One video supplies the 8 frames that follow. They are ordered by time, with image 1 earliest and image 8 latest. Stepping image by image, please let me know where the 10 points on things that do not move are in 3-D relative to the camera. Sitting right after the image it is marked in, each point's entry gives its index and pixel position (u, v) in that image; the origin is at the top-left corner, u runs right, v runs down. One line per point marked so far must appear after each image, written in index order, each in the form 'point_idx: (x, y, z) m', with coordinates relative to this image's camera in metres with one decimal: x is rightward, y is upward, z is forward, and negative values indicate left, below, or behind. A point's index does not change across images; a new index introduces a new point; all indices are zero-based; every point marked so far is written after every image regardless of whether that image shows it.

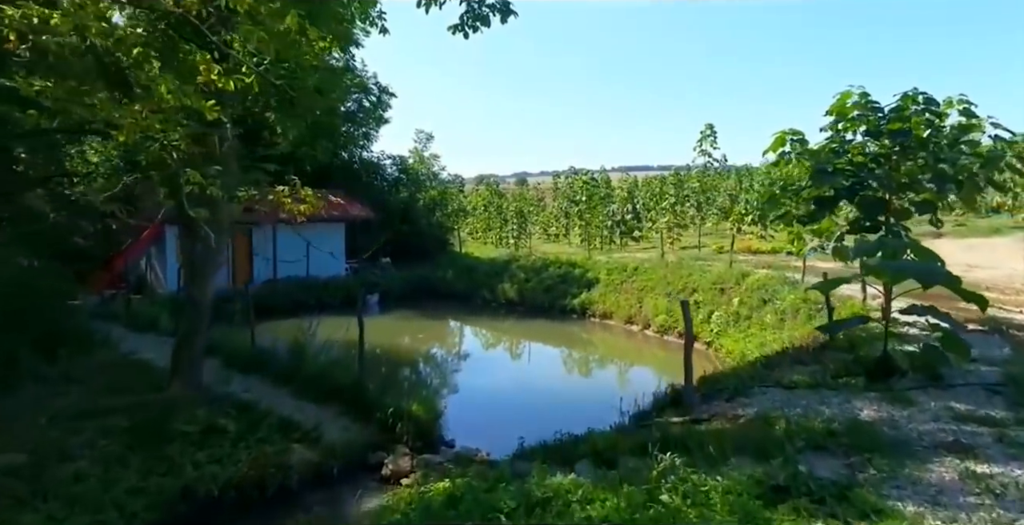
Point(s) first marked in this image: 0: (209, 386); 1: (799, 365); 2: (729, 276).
0: (-5.0, -2.0, +10.4) m
1: (+3.7, -1.3, +8.1) m
2: (+6.1, -0.4, +17.7) m
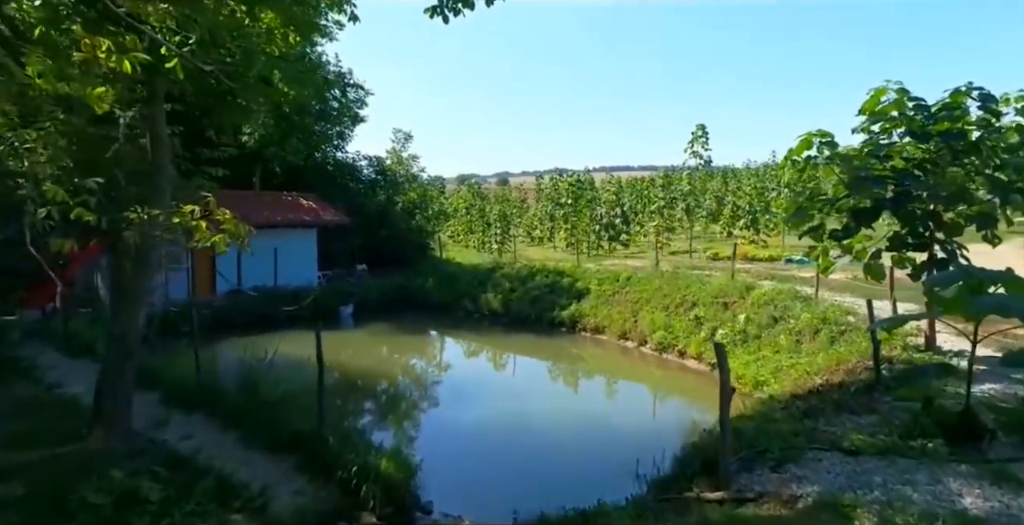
0: (-5.2, -2.4, +8.7) m
1: (+3.6, -1.6, +6.7) m
2: (+5.7, -0.7, +16.3) m
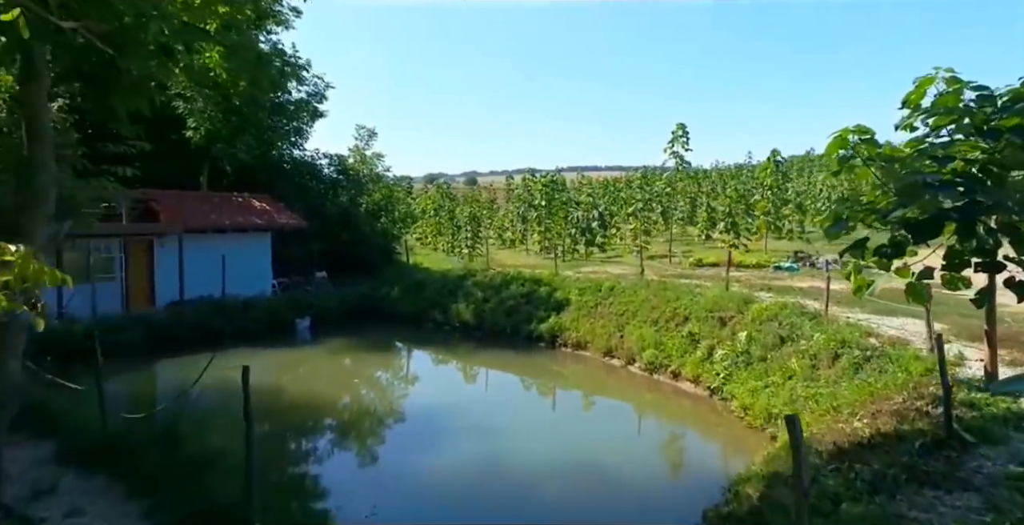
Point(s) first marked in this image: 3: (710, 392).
0: (-5.4, -2.6, +6.8) m
1: (+3.5, -1.9, +5.2) m
2: (+5.2, -1.0, +14.9) m
3: (+4.1, -2.7, +12.9) m
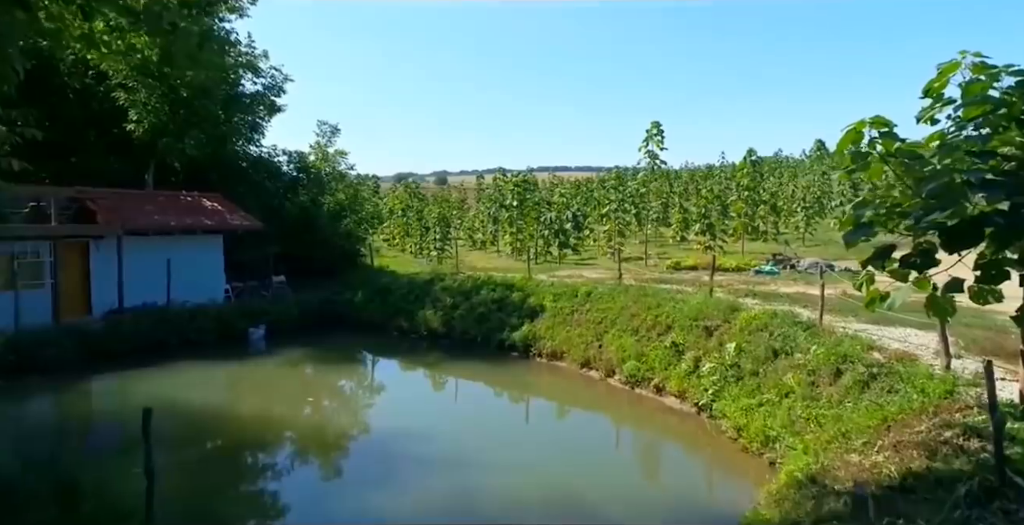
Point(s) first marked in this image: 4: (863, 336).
0: (-5.6, -2.8, +5.4) m
1: (+3.3, -2.0, +4.2) m
2: (+4.5, -1.1, +14.0) m
3: (+3.5, -2.8, +11.9) m
4: (+5.9, -1.2, +10.5) m
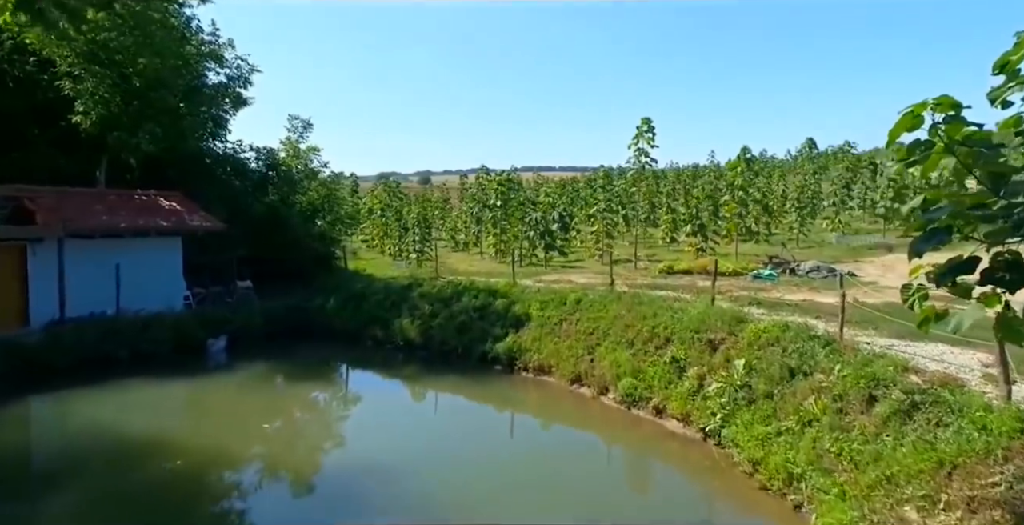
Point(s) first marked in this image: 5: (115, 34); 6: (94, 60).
0: (-5.7, -2.9, +3.8) m
1: (+3.2, -2.1, +2.8) m
2: (+4.2, -1.2, +12.7) m
3: (+3.2, -2.9, +10.6) m
4: (+5.6, -1.4, +9.3) m
5: (-11.3, +6.5, +17.9) m
6: (-12.1, +5.8, +18.1) m
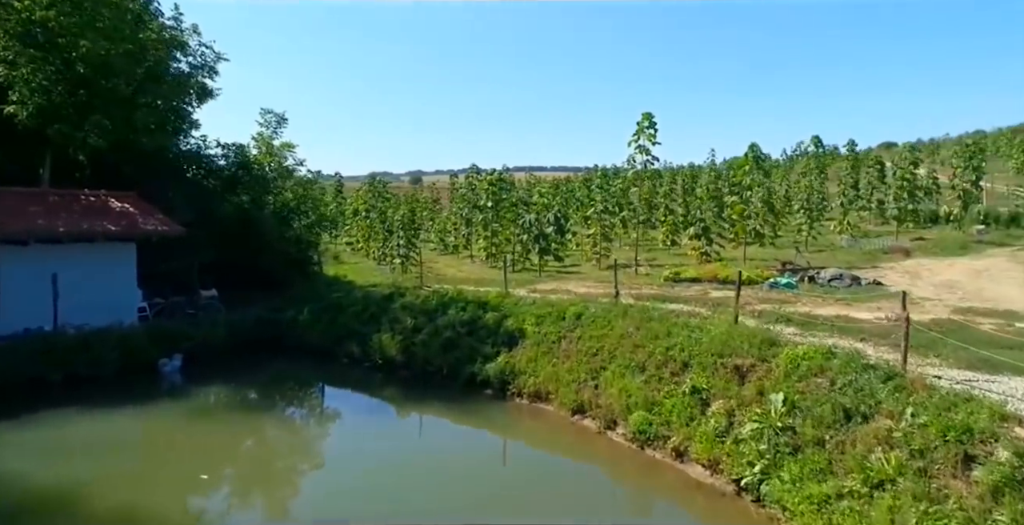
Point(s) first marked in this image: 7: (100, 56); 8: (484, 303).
0: (-5.8, -3.1, +1.8) m
1: (+3.2, -2.4, +1.0) m
2: (+4.0, -1.4, +10.8) m
3: (+3.1, -3.1, +8.7) m
4: (+5.5, -1.6, +7.4) m
5: (-11.5, +6.3, +15.8) m
6: (-12.3, +5.6, +16.0) m
7: (-11.1, +5.5, +16.9) m
8: (-0.7, -1.1, +16.5) m
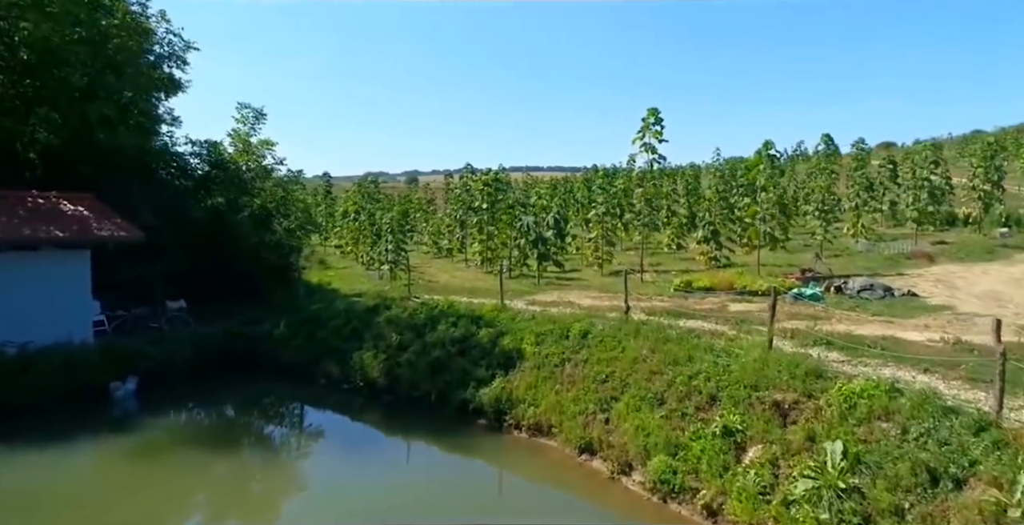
0: (-5.8, -3.4, 0.0) m
1: (+3.2, -2.6, -0.8) m
2: (+4.0, -1.7, +9.1) m
3: (+3.1, -3.4, +7.0) m
4: (+5.5, -1.8, +5.7) m
5: (-11.6, +6.1, +14.0) m
6: (-12.3, +5.4, +14.3) m
7: (-11.2, +5.3, +15.1) m
8: (-0.8, -1.3, +14.8) m
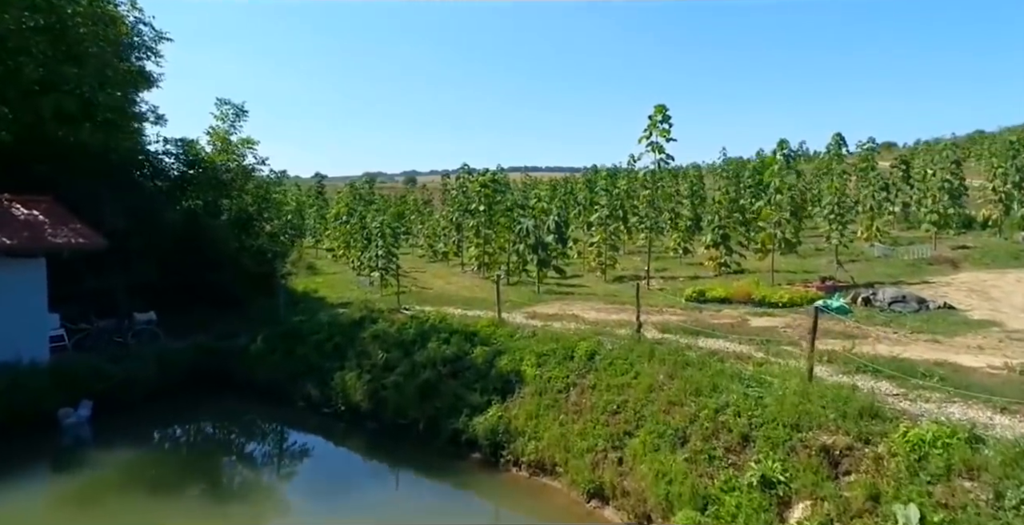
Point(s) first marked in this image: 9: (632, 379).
0: (-5.8, -3.6, -1.4) m
1: (+3.2, -2.8, -2.2) m
2: (+4.0, -1.9, +7.7) m
3: (+3.1, -3.6, +5.6) m
4: (+5.5, -2.0, +4.3) m
5: (-11.6, +5.8, +12.6) m
6: (-12.4, +5.1, +12.8) m
7: (-11.2, +5.1, +13.6) m
8: (-0.8, -1.5, +13.3) m
9: (+2.0, -1.9, +10.2) m
